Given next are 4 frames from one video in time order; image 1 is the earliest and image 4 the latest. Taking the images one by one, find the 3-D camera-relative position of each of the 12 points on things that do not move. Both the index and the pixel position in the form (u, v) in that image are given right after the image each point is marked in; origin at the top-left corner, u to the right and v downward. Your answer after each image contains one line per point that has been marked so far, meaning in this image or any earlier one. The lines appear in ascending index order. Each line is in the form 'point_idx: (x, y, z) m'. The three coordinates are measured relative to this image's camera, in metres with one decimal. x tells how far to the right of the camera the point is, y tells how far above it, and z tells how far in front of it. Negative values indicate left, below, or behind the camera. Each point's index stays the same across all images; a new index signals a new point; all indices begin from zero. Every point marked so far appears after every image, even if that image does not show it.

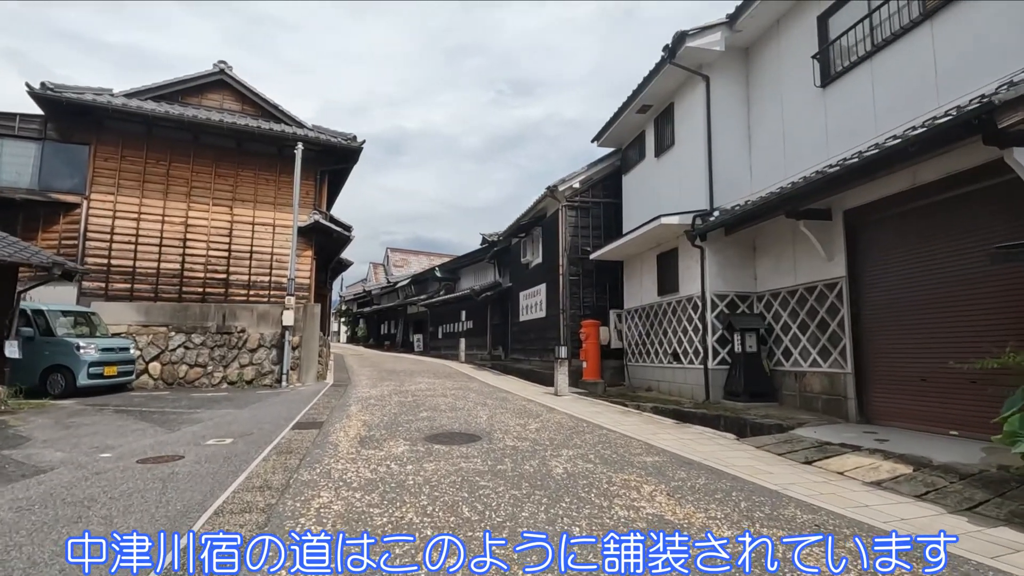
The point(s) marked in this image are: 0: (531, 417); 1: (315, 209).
0: (+0.3, -1.9, +7.9) m
1: (-5.3, +2.1, +14.4) m
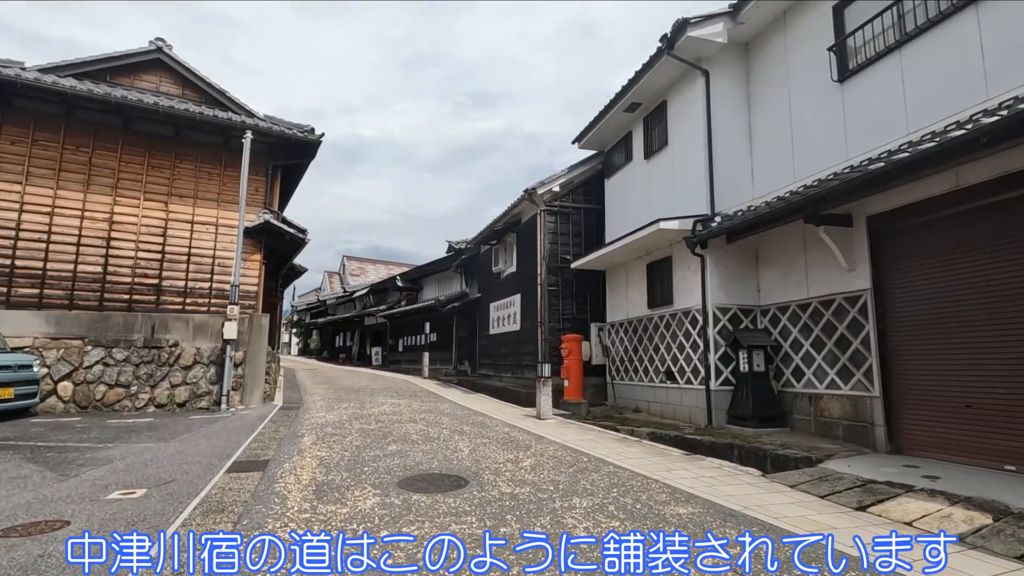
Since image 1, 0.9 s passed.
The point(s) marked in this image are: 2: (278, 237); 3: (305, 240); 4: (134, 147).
0: (+0.1, -2.0, +6.8) m
1: (-6.0, +1.9, +12.9) m
2: (-5.7, +1.3, +13.1) m
3: (-5.1, +1.2, +13.2) m
4: (-8.4, +3.1, +11.8) m
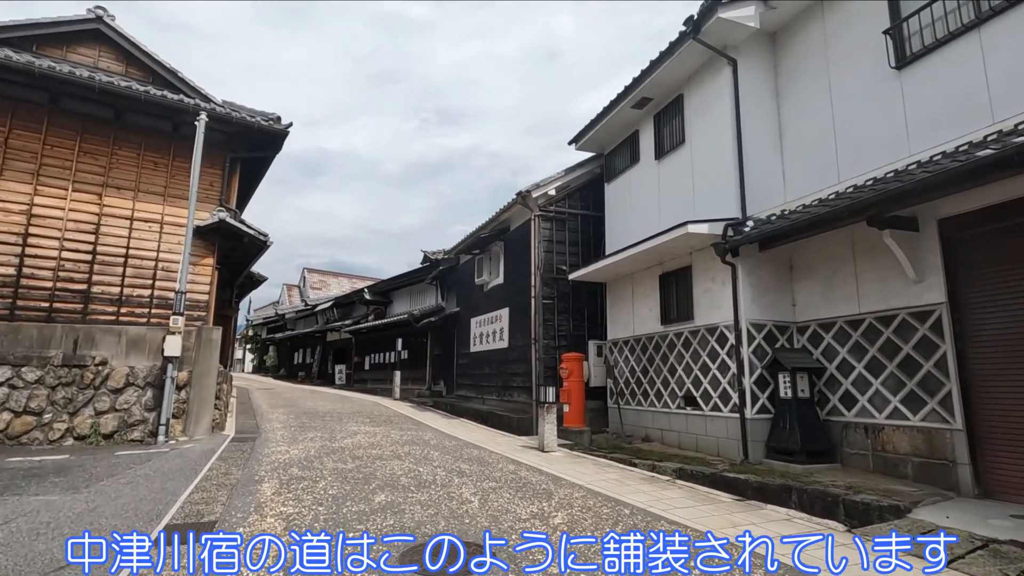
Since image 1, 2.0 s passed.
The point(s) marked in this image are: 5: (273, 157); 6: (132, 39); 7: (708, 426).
0: (+0.3, -2.1, +5.4) m
1: (-6.1, +1.7, +11.2) m
2: (-6.0, +1.1, +11.5) m
3: (-5.3, +1.0, +11.6) m
4: (-8.5, +3.0, +10.1) m
5: (-5.4, +3.0, +12.0) m
6: (-7.9, +5.2, +11.1) m
7: (+2.9, -2.1, +8.0) m
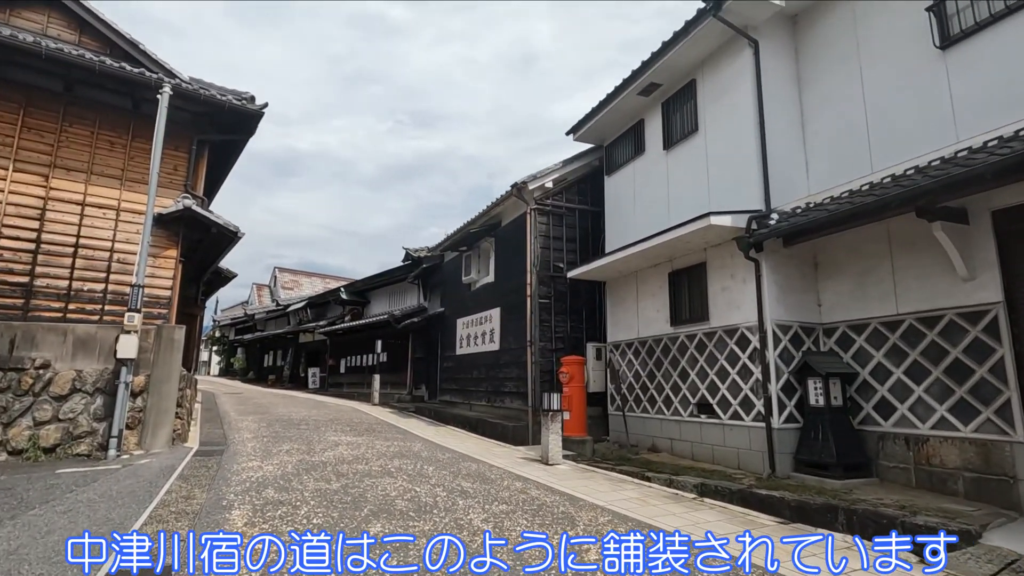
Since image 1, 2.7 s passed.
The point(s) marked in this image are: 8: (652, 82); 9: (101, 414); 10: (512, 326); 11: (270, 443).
0: (+0.4, -2.1, +4.7) m
1: (-6.2, +1.8, +10.2) m
2: (-6.1, +1.1, +10.4) m
3: (-5.4, +1.1, +10.6) m
4: (-8.5, +3.1, +8.9) m
5: (-5.5, +3.0, +11.0) m
6: (-8.0, +5.3, +10.0) m
7: (+3.0, -2.0, +7.4) m
8: (+2.4, +3.6, +9.2) m
9: (-5.9, -1.8, +7.7) m
10: (0.0, -0.8, +11.4) m
11: (-3.8, -2.4, +8.3) m
